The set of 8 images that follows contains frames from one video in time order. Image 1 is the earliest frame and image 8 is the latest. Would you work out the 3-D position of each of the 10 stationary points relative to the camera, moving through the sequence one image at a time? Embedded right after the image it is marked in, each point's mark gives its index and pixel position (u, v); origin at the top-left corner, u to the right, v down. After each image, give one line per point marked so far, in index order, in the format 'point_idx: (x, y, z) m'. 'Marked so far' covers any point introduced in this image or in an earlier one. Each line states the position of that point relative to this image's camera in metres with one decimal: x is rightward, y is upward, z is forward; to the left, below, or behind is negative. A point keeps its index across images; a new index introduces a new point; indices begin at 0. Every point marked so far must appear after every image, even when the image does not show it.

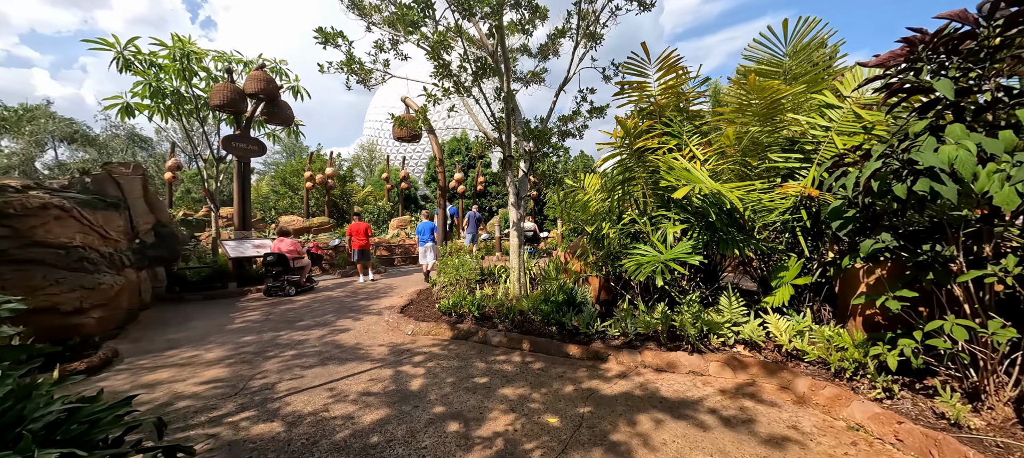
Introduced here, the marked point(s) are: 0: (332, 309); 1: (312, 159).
0: (-2.8, -1.2, +6.6) m
1: (-8.6, +3.0, +18.7) m
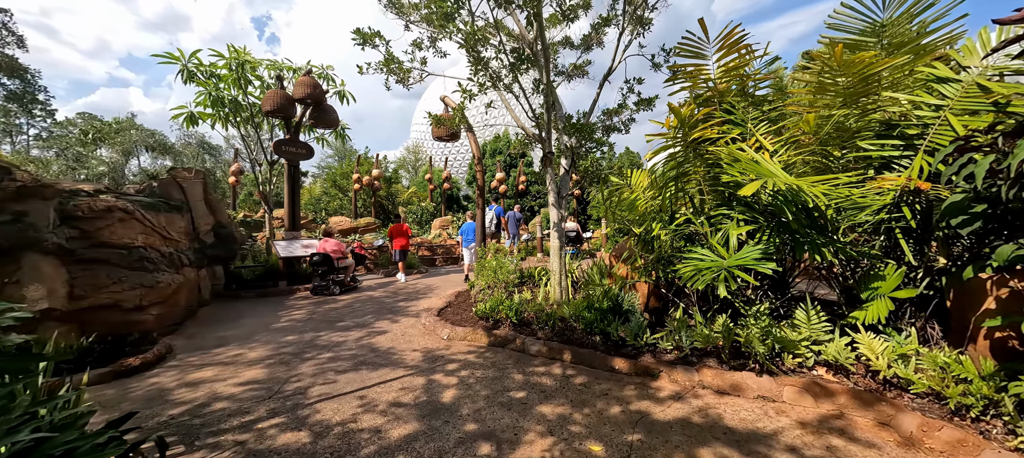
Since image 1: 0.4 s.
0: (-2.1, -1.2, +6.6) m
1: (-6.8, +3.0, +19.2) m
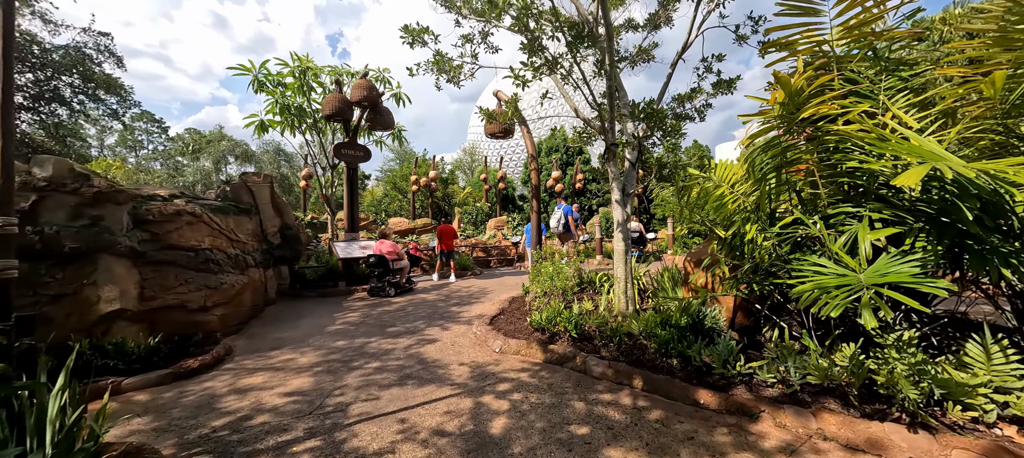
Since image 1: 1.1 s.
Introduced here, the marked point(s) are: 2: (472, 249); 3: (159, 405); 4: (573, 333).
0: (-1.3, -1.3, +6.4) m
1: (-4.3, +3.0, +19.4) m
2: (-1.1, -0.6, +12.1) m
3: (-3.2, -1.6, +3.9) m
4: (+0.6, -0.9, +3.9) m
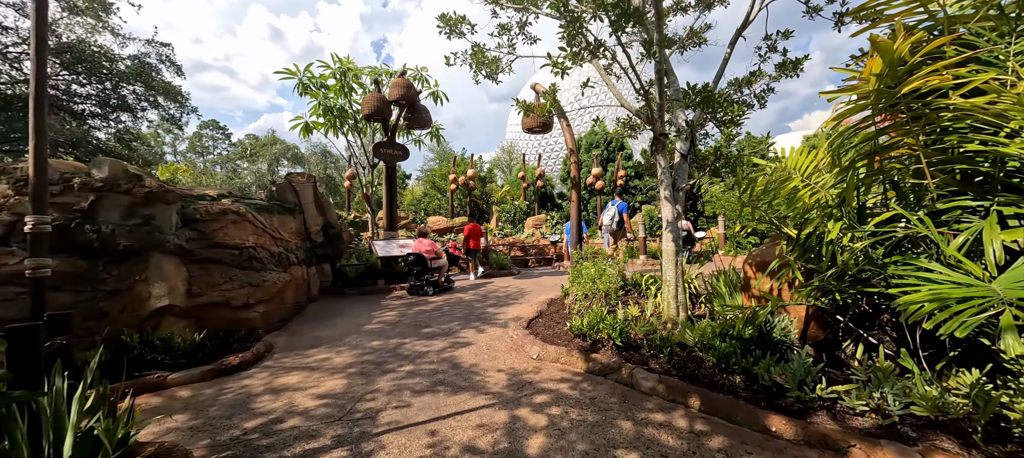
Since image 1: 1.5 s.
0: (-0.8, -1.3, +6.2) m
1: (-2.6, +3.0, +19.4) m
2: (-0.1, -0.5, +11.8) m
3: (-2.8, -1.6, +3.9) m
4: (+0.9, -0.9, +3.6) m
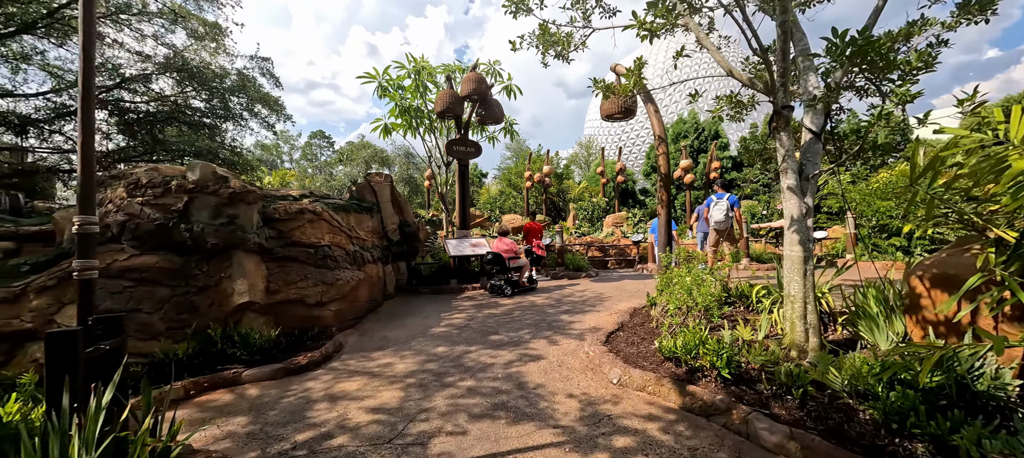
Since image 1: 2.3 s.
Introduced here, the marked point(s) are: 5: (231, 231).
0: (+0.2, -1.2, +5.7) m
1: (+0.9, +3.1, +19.0) m
2: (+2.0, -0.5, +11.1) m
3: (-2.2, -1.6, +3.8) m
4: (+1.4, -0.9, +2.8) m
5: (-3.0, 0.0, +4.6) m
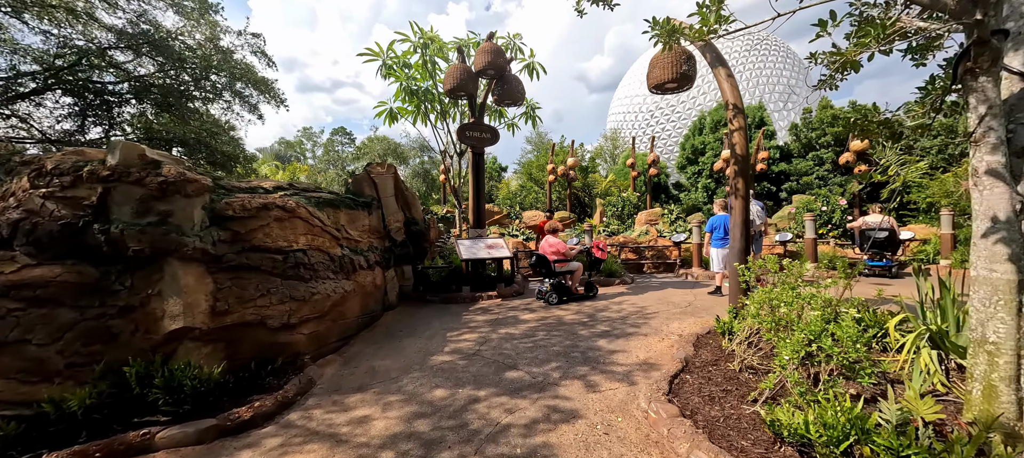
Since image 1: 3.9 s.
0: (+0.5, -1.2, +4.4) m
1: (+1.7, +3.2, +17.7) m
2: (+2.4, -0.5, +9.7) m
3: (-2.1, -1.6, +2.6) m
4: (+1.5, -1.0, +1.5) m
5: (-2.8, 0.0, +3.5) m
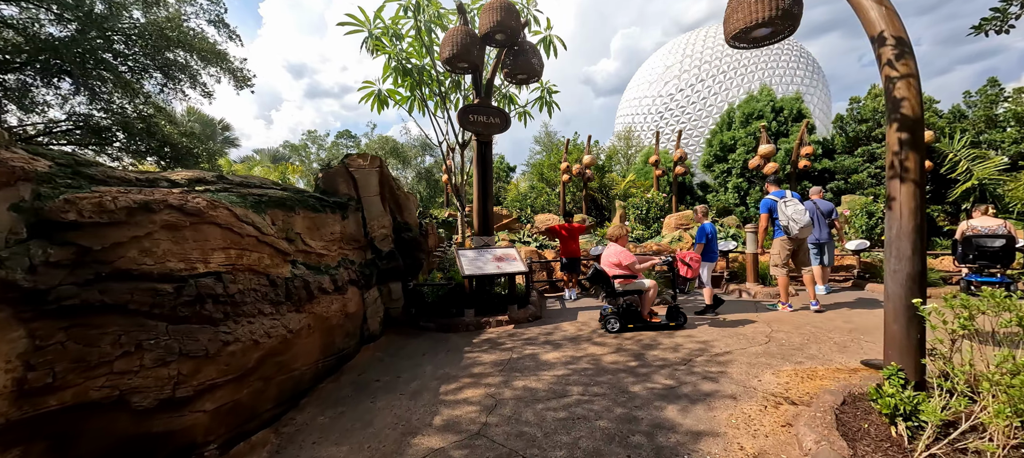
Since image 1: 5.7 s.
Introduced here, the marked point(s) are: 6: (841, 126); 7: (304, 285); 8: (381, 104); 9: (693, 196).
0: (+0.6, -1.3, +2.8) m
1: (+2.1, +3.0, +16.1) m
2: (+2.7, -0.6, +8.1) m
3: (-1.9, -1.6, +1.1) m
4: (+1.6, -1.0, -0.1) m
5: (-2.7, -0.1, +1.9) m
6: (+10.6, +3.3, +13.8) m
7: (-1.9, -0.5, +3.9) m
8: (-2.3, +2.2, +7.6) m
9: (+6.8, +1.2, +16.1) m
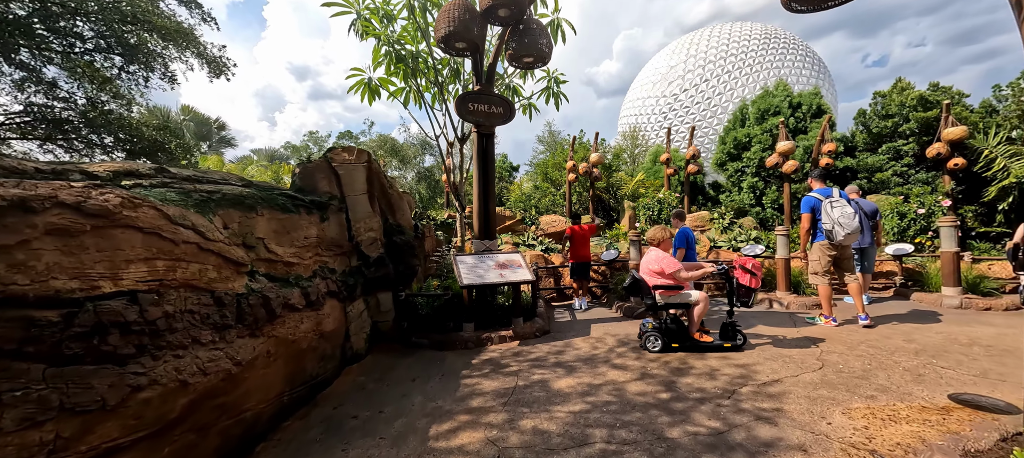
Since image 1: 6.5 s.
0: (+0.7, -1.4, +2.1) m
1: (+2.2, +3.0, +15.4) m
2: (+2.8, -0.6, +7.4) m
3: (-1.9, -1.7, +0.4) m
4: (+1.6, -1.0, -0.8) m
5: (-2.6, -0.1, +1.3) m
6: (+10.7, +3.2, +13.0) m
7: (-1.8, -0.5, +3.3) m
8: (-2.2, +2.2, +6.9) m
9: (+6.9, +1.2, +15.4) m
